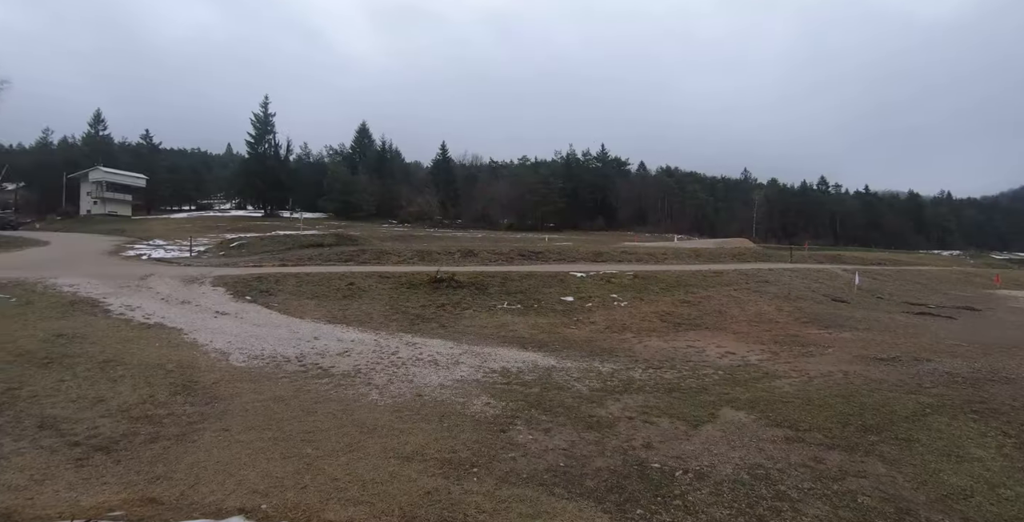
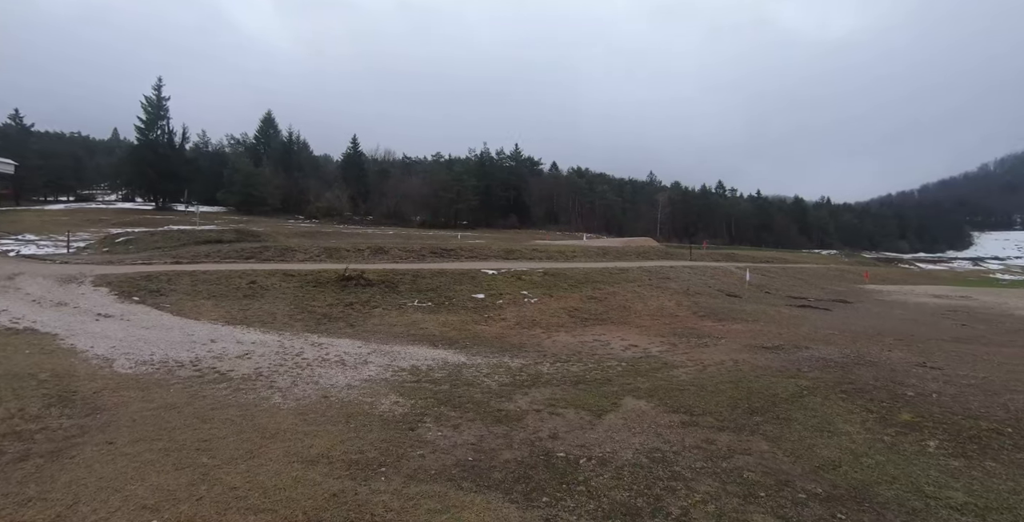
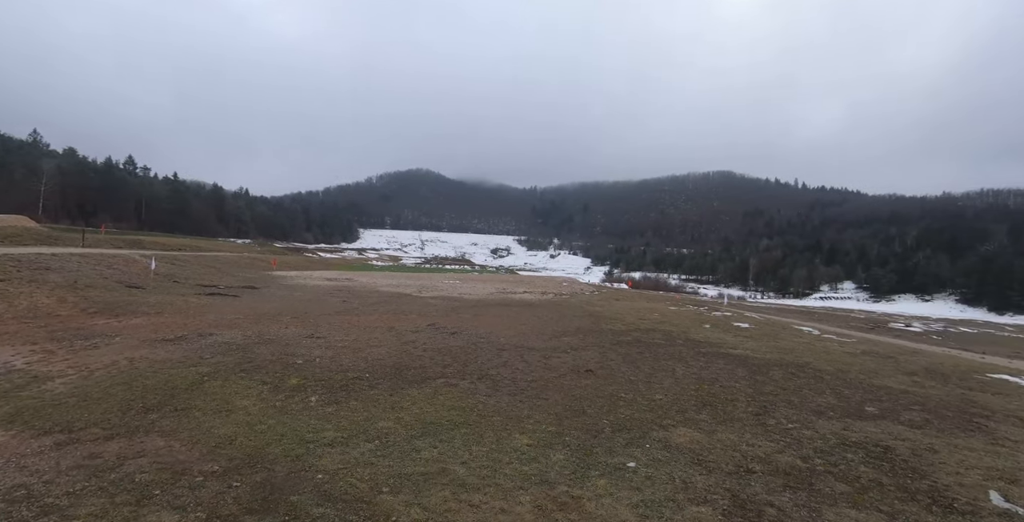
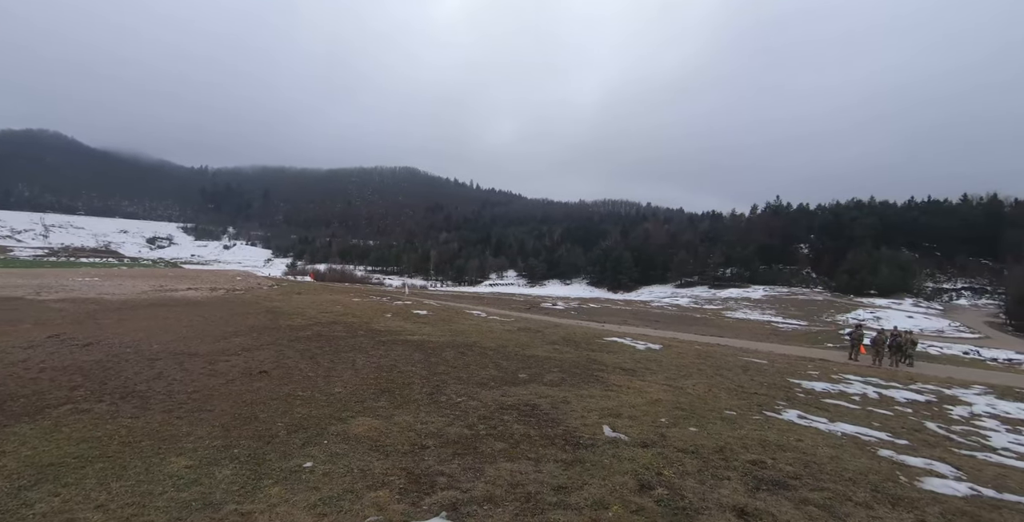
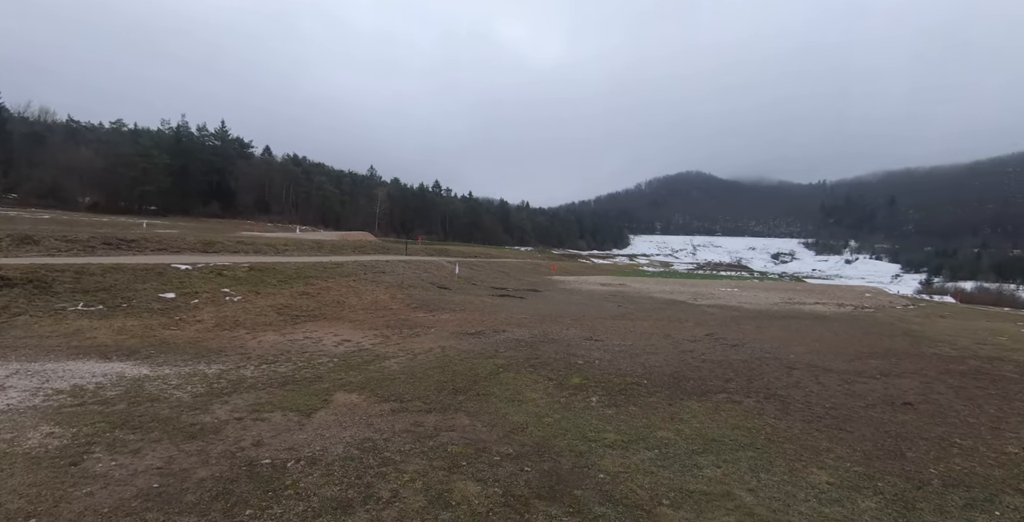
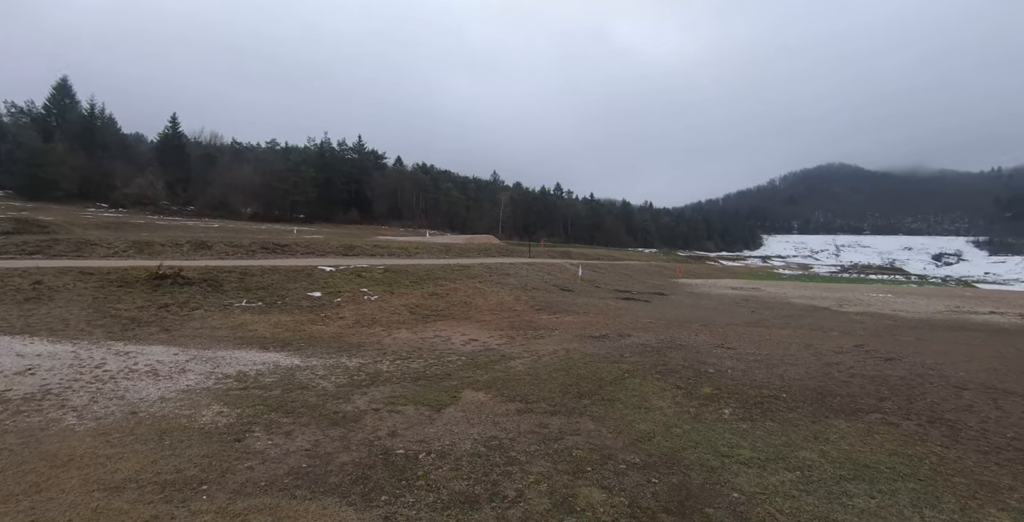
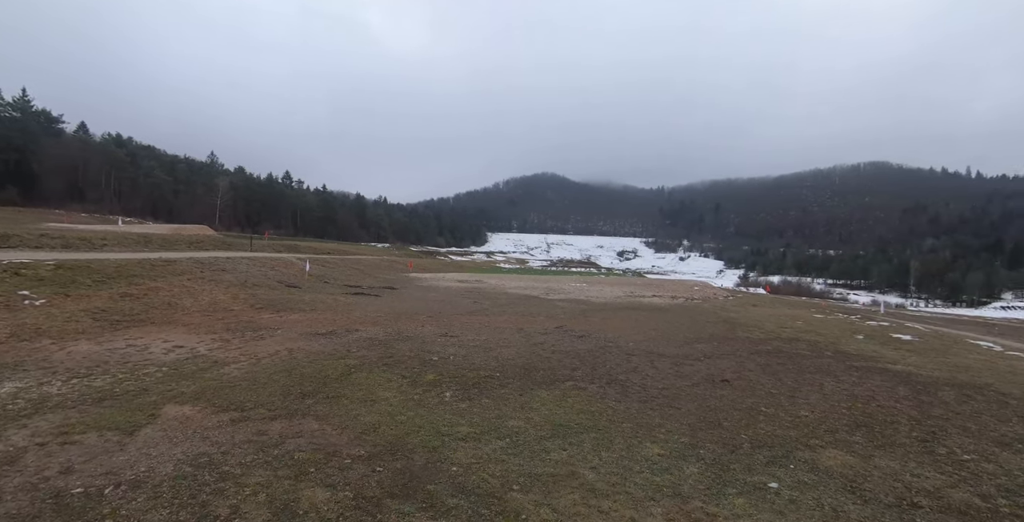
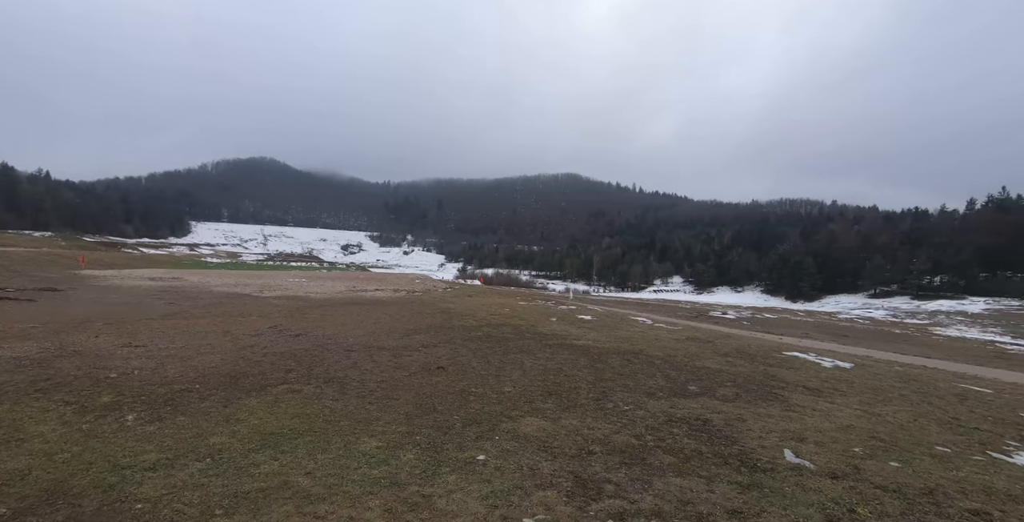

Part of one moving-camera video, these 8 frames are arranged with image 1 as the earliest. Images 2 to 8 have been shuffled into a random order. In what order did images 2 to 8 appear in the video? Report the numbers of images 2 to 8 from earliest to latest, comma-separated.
2, 6, 5, 7, 3, 8, 4
